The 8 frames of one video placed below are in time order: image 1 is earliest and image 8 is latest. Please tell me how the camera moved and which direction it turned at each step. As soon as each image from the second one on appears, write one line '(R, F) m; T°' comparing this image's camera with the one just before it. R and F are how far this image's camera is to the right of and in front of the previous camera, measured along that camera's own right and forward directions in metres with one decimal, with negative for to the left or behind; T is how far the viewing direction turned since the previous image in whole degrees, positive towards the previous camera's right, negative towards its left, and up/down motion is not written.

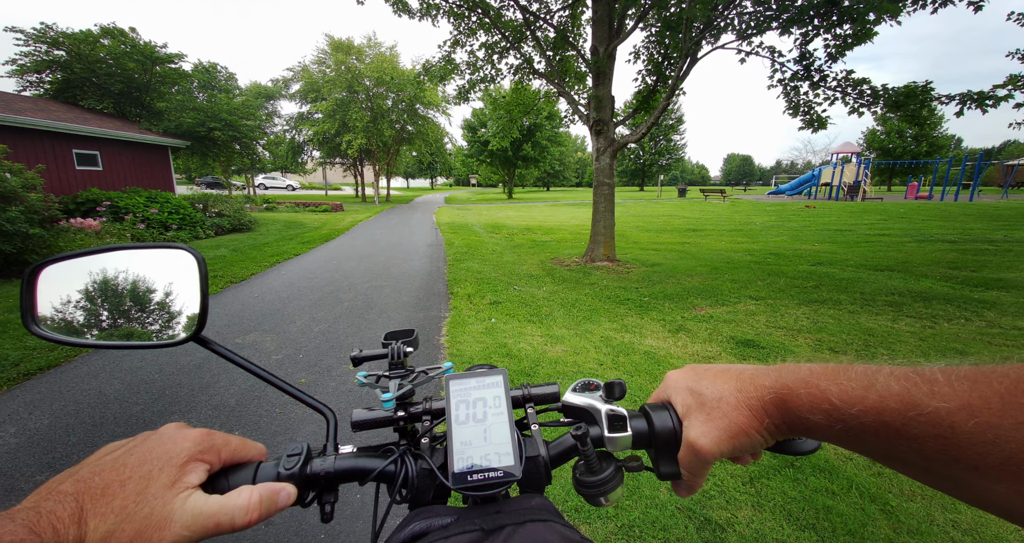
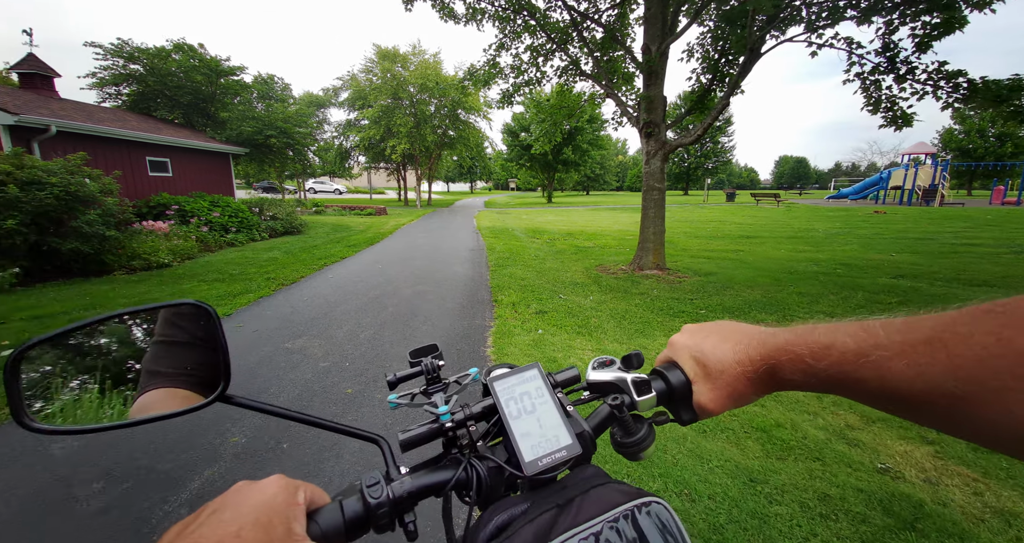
(-0.1, +0.2) m; -5°
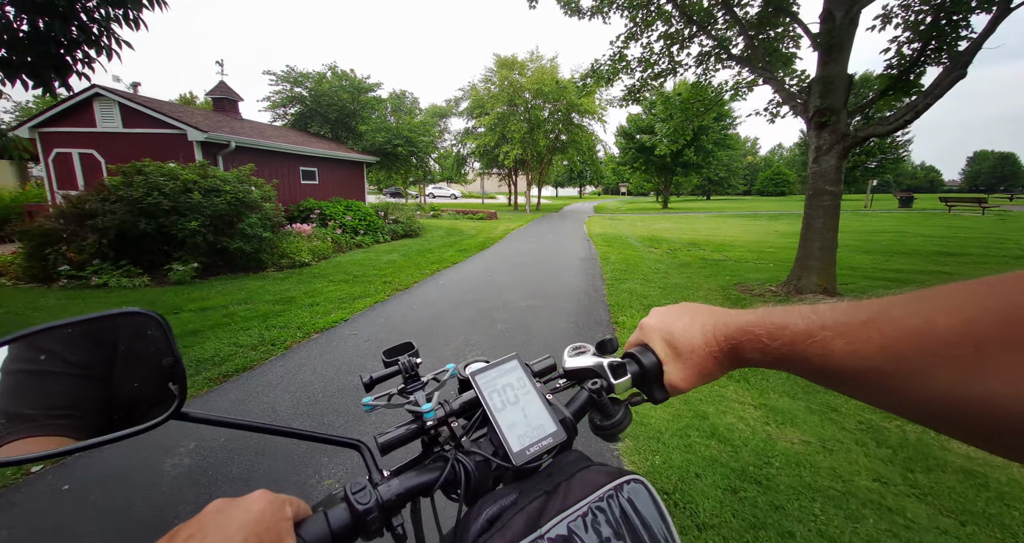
(-0.2, +0.5) m; -14°
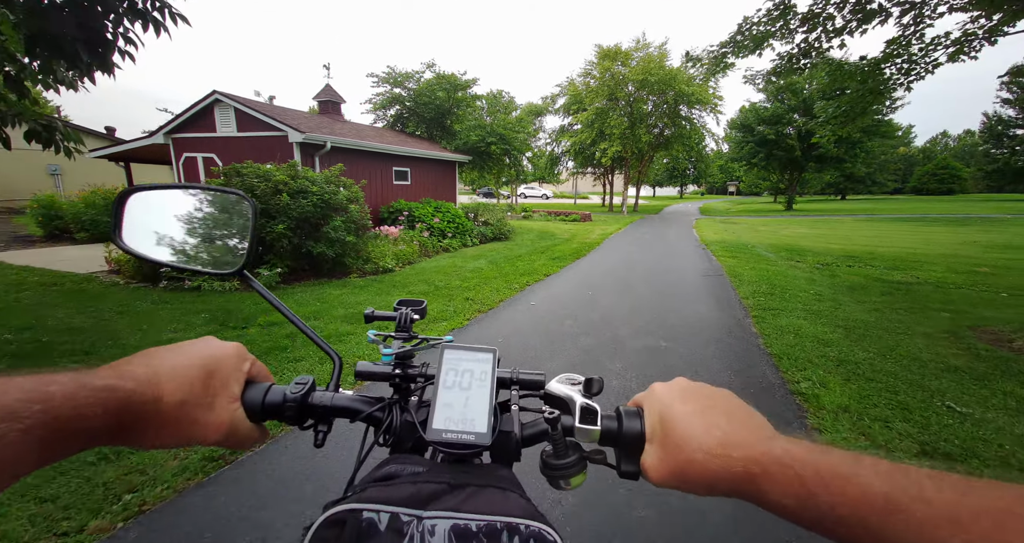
(-0.3, +1.2) m; -12°
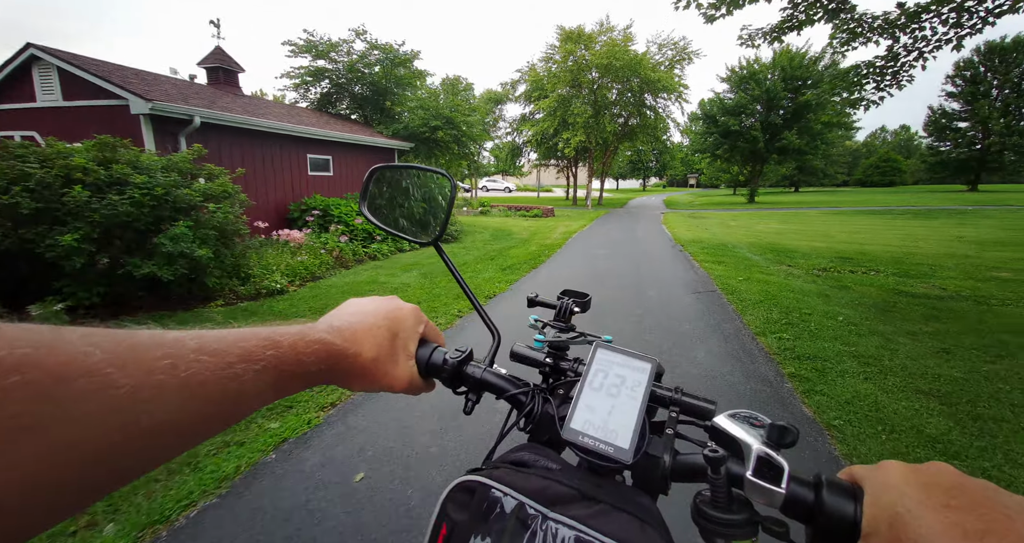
(+0.5, +1.9) m; +5°
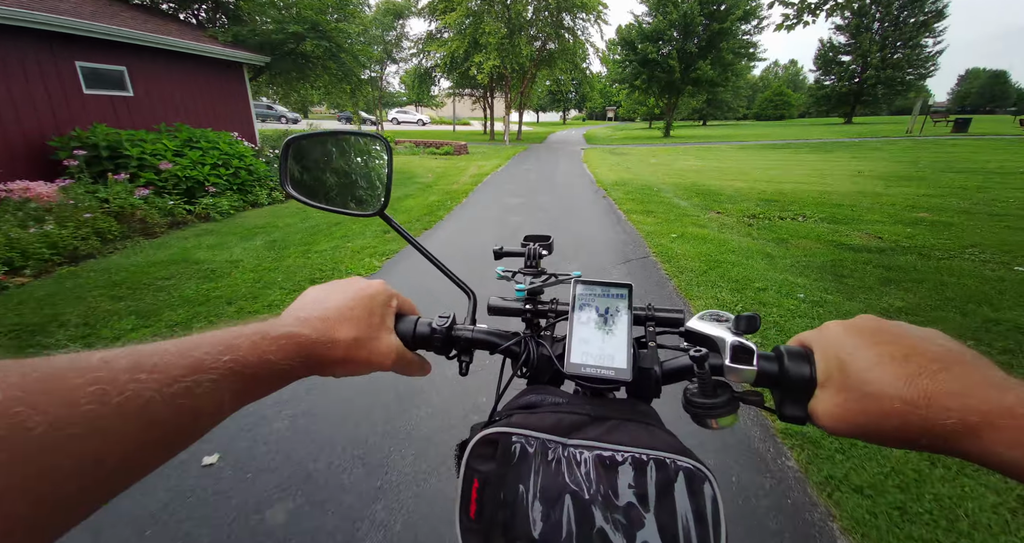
(+0.5, +1.6) m; +10°
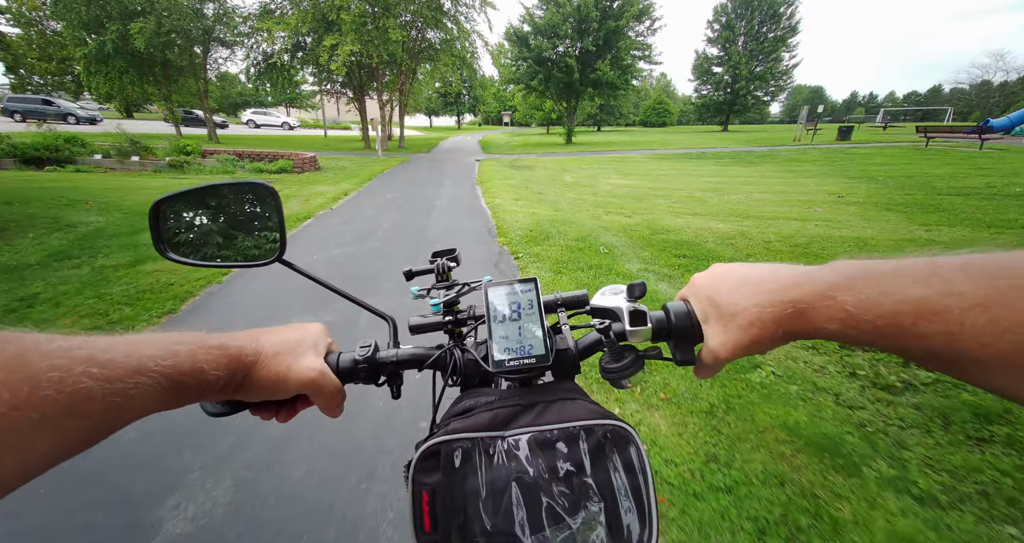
(+1.0, +4.9) m; +13°
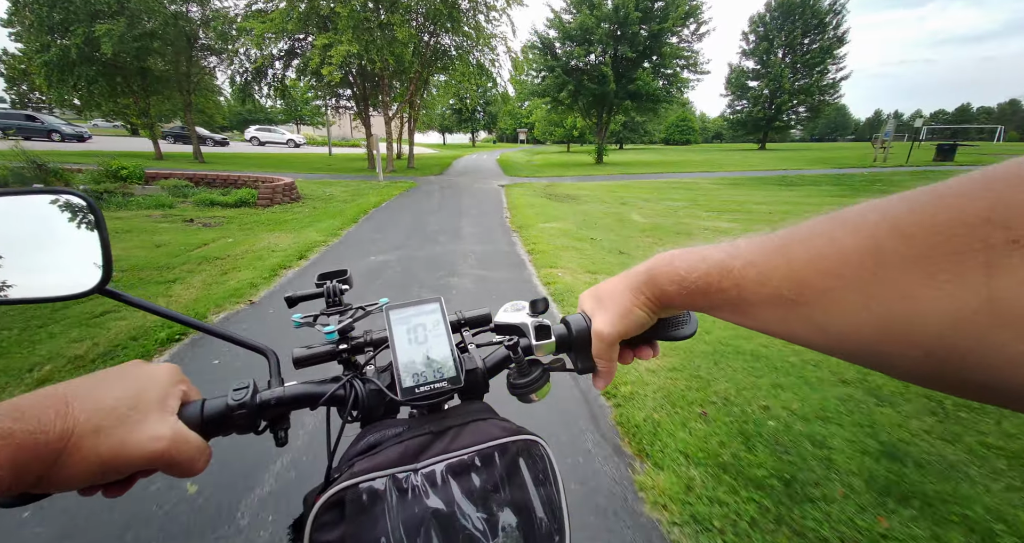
(-0.8, +3.9) m; -2°
